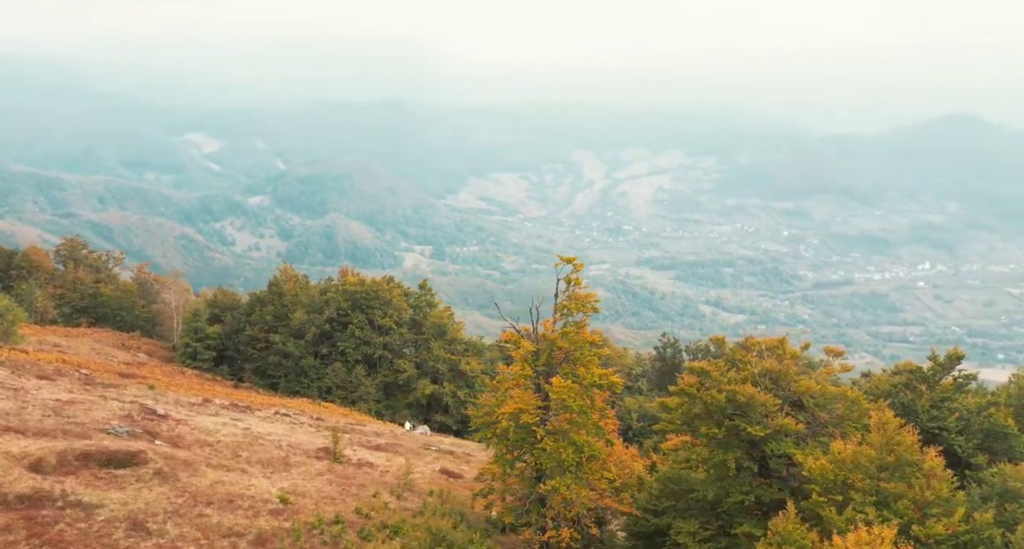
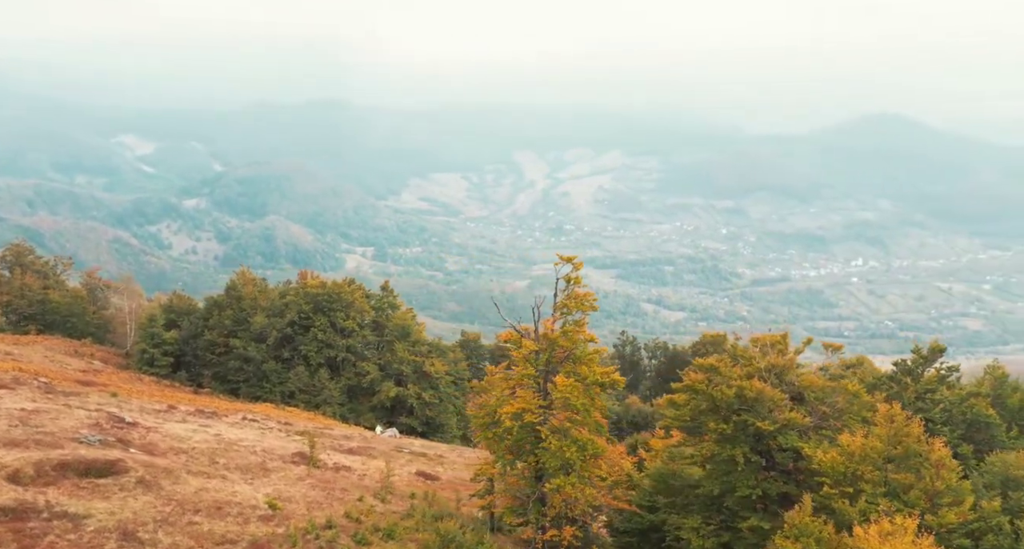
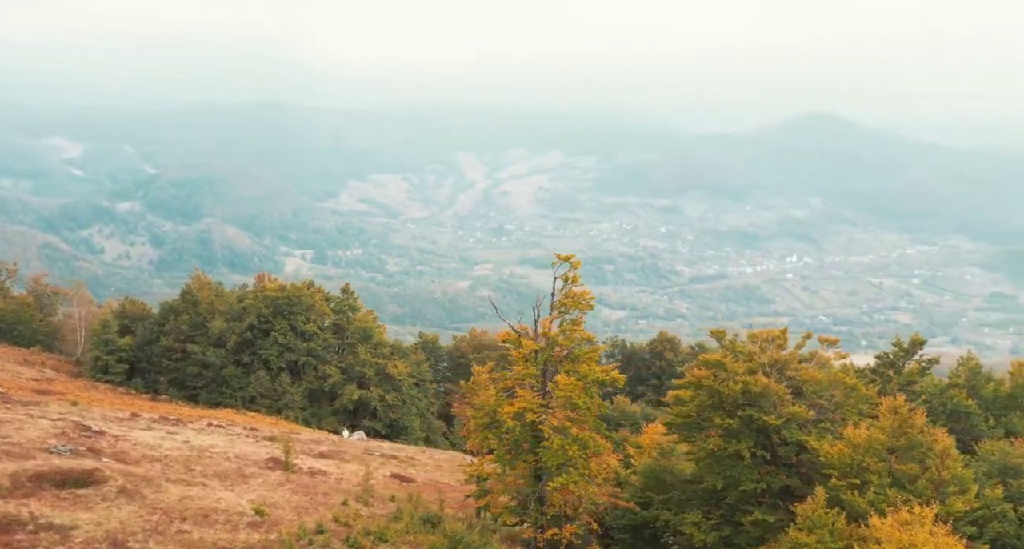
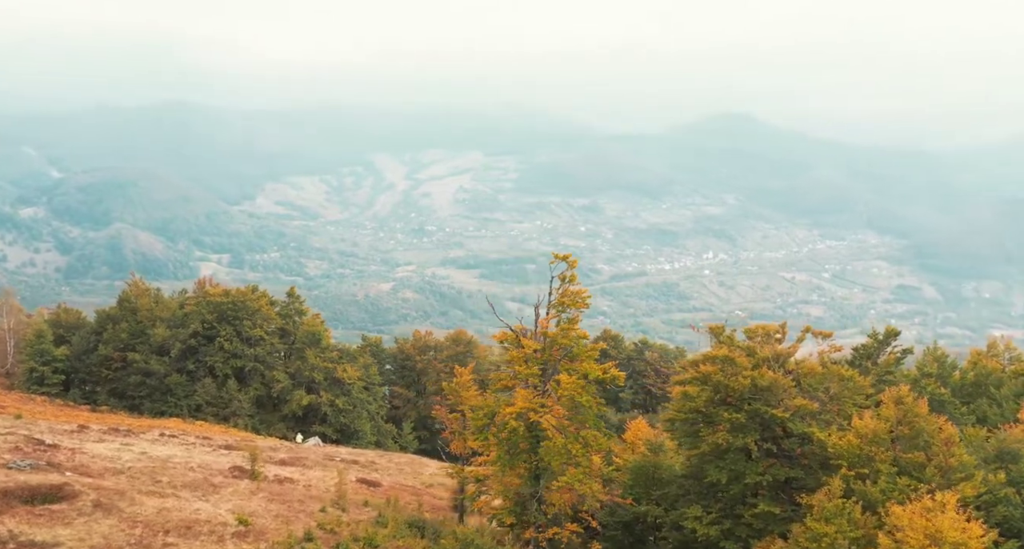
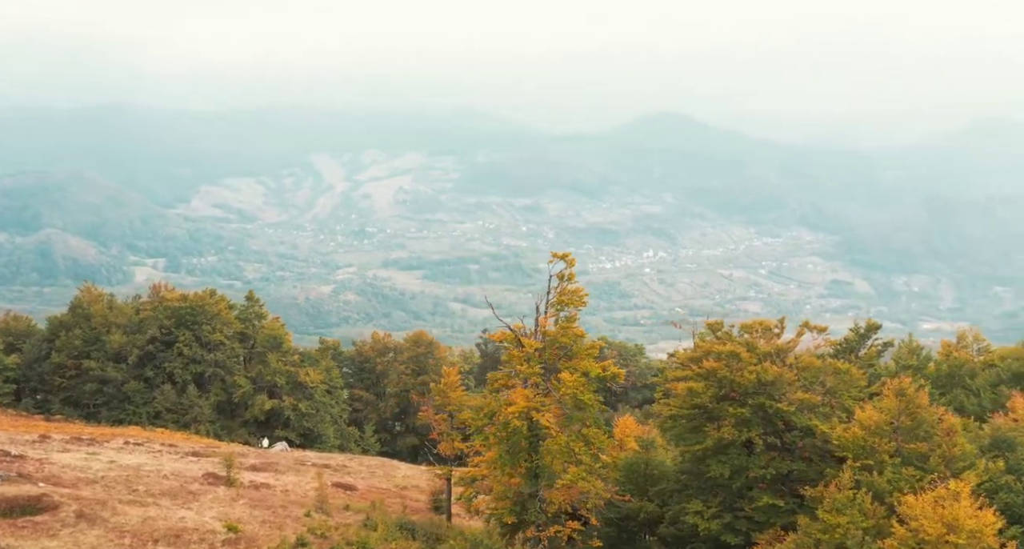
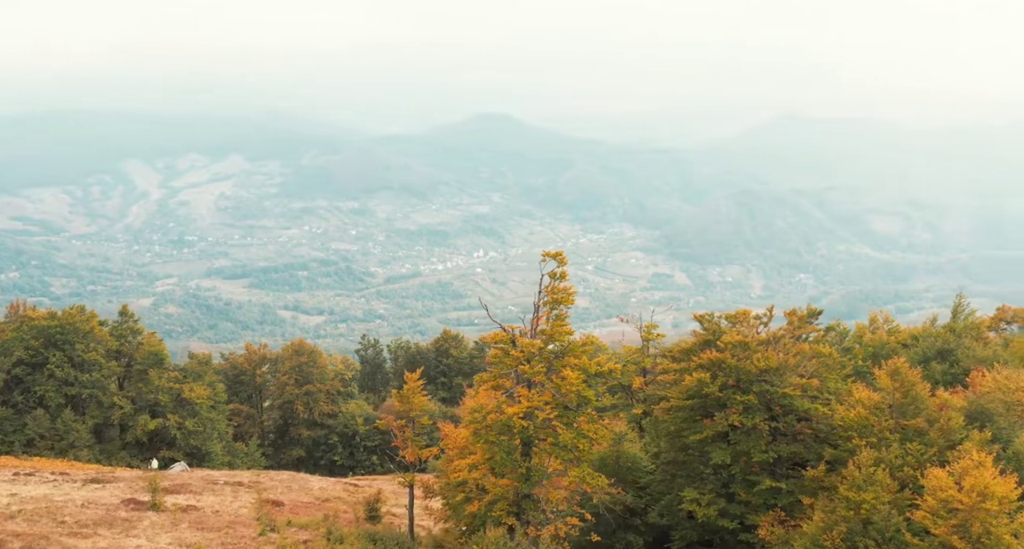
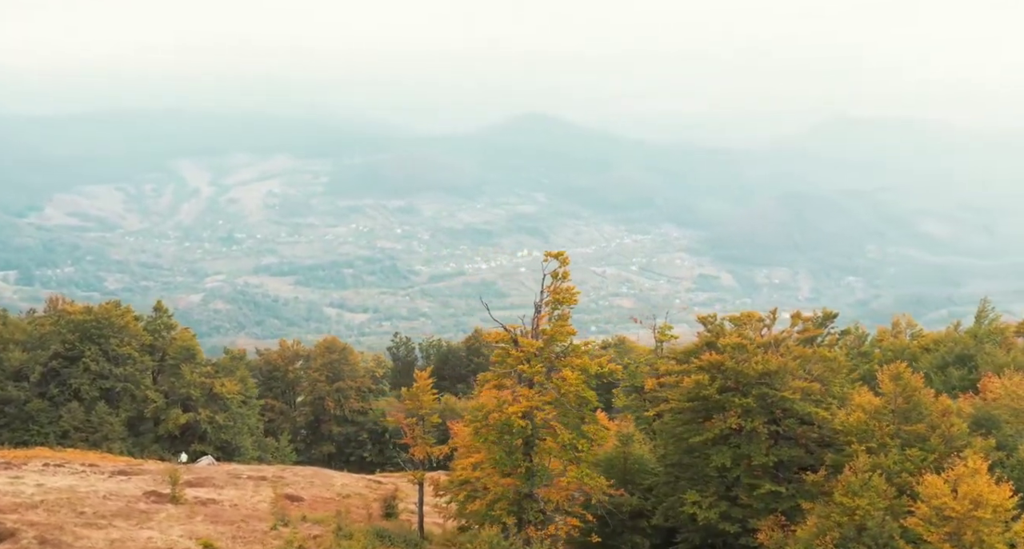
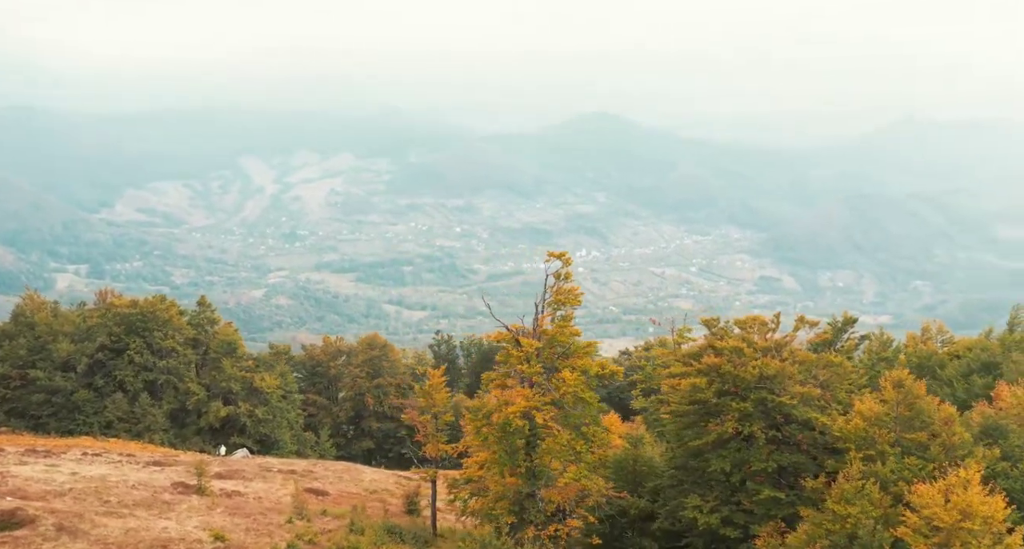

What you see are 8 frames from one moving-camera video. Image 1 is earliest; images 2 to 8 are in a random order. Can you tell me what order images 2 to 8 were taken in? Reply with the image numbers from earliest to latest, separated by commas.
2, 3, 4, 5, 8, 7, 6
